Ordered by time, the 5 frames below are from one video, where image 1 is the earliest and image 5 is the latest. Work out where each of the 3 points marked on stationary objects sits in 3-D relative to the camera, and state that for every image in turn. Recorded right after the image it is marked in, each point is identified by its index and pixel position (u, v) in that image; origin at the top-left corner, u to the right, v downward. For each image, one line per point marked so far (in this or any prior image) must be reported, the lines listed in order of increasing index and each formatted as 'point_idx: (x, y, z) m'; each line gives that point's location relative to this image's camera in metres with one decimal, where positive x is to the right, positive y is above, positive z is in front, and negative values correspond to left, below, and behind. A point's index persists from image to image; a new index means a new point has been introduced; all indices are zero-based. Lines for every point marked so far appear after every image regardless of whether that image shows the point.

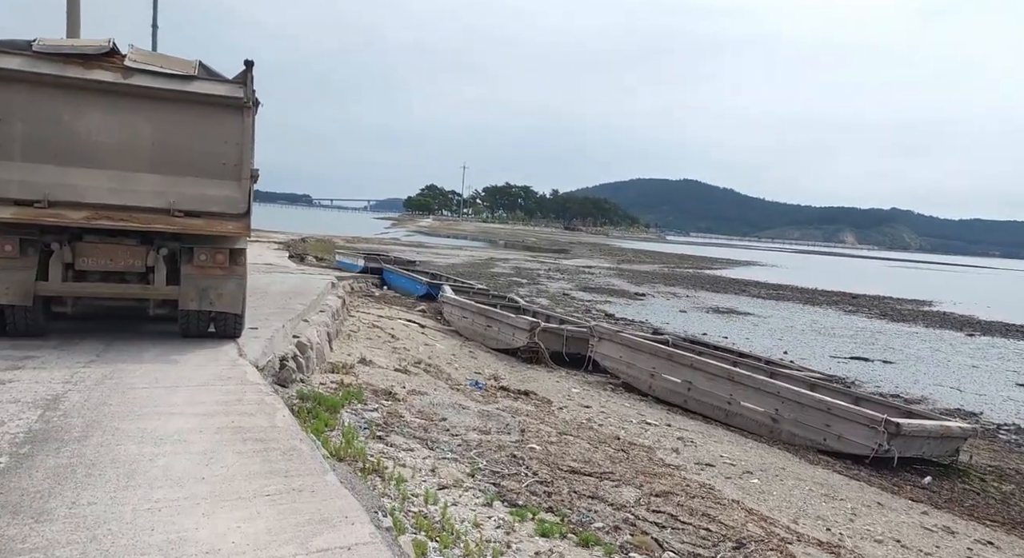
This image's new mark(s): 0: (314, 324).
0: (-2.5, -0.6, +9.6) m
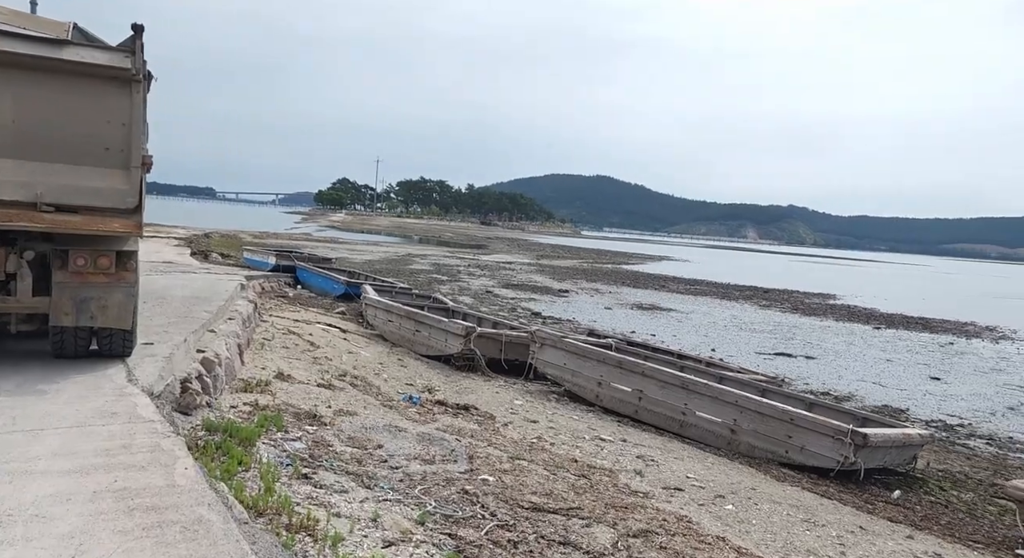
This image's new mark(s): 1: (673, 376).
0: (-3.2, -0.6, +8.4) m
1: (+1.8, -1.1, +8.8) m
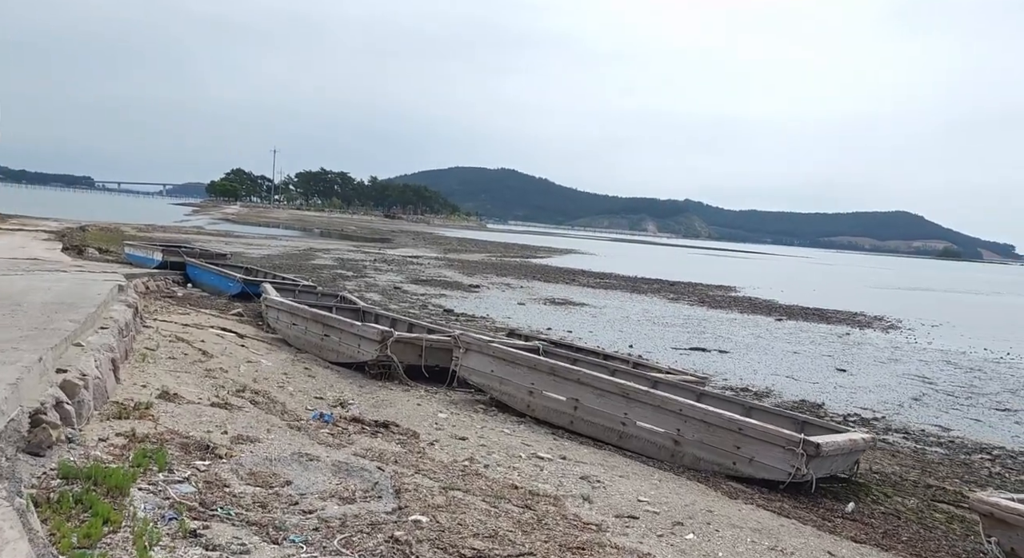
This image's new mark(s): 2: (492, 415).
0: (-3.9, -0.7, +7.2) m
1: (+1.0, -1.1, +8.1) m
2: (-0.2, -1.6, +8.9) m
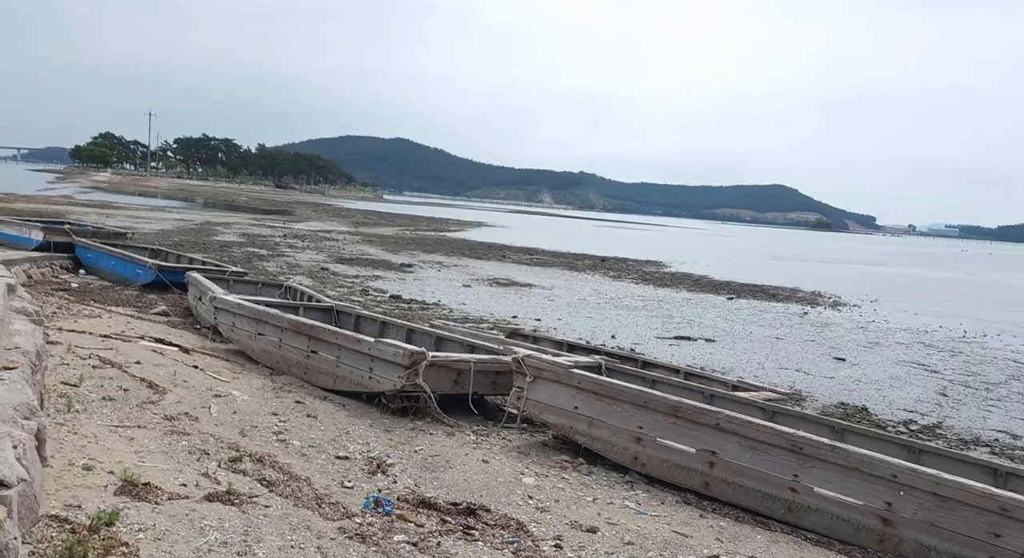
0: (-2.7, -0.8, +4.2) m
1: (+2.0, -1.2, +5.9) m
2: (+0.7, -1.6, +6.4) m
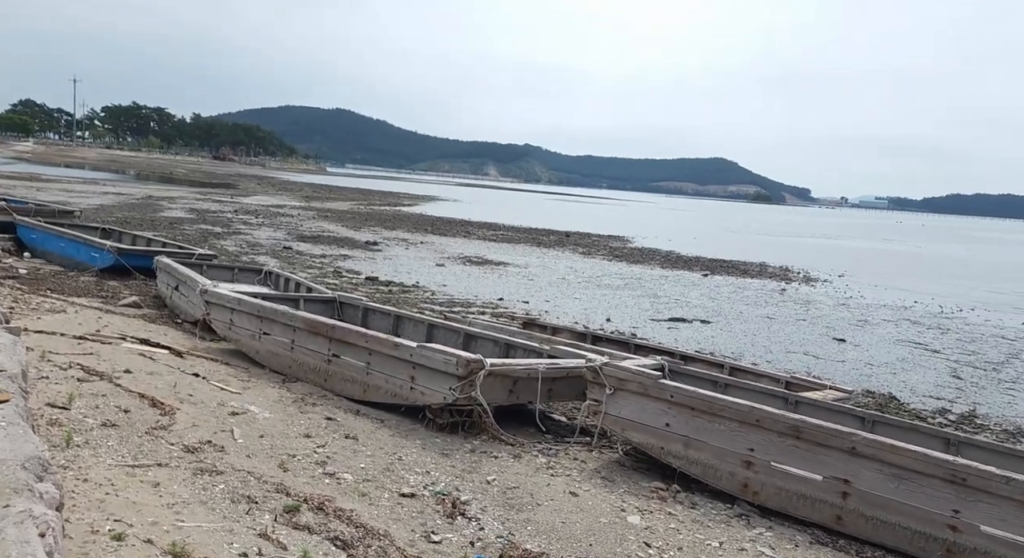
0: (-1.9, -0.9, +3.1) m
1: (+2.7, -1.2, +5.1) m
2: (+1.3, -1.6, +5.5) m
